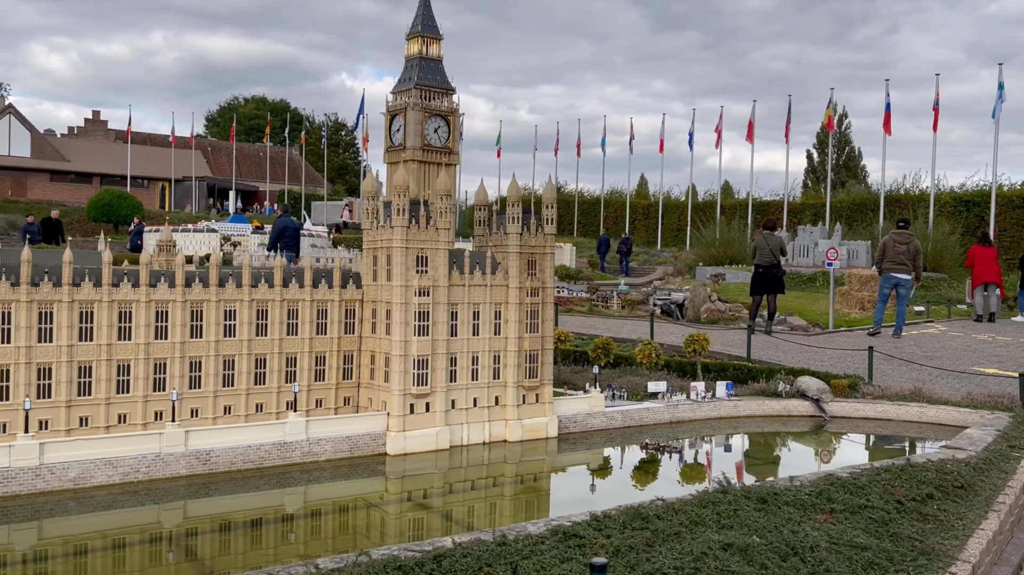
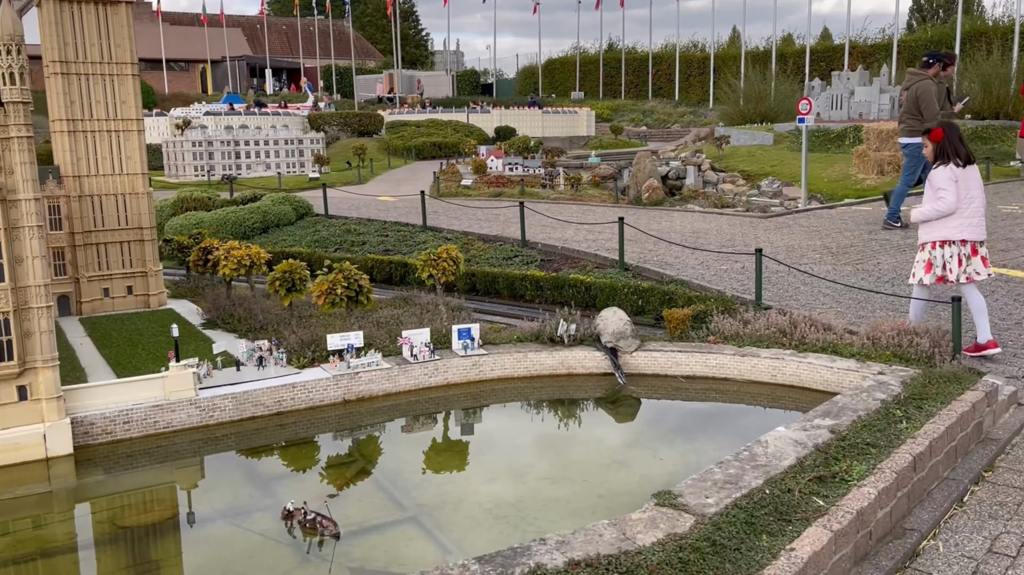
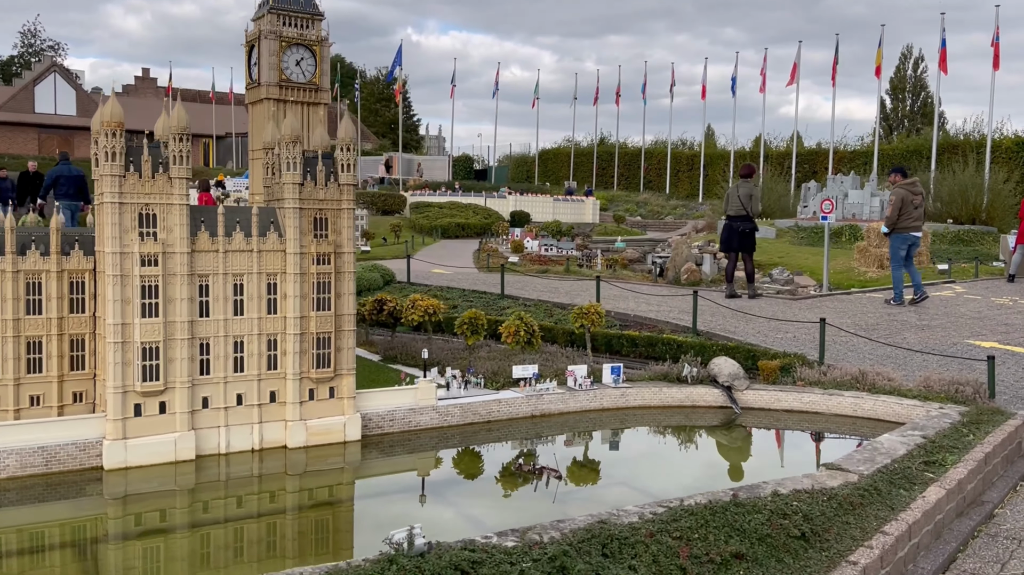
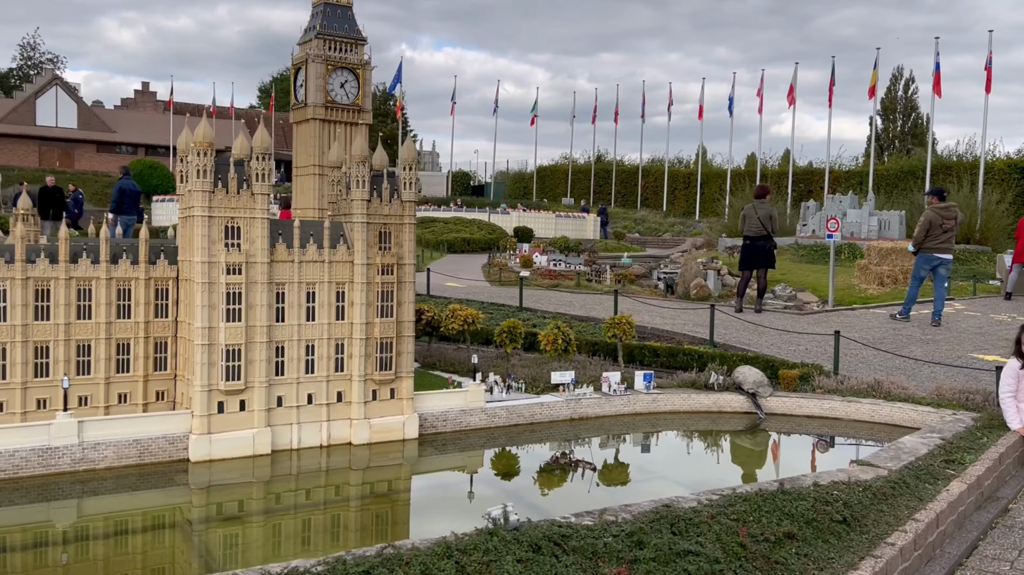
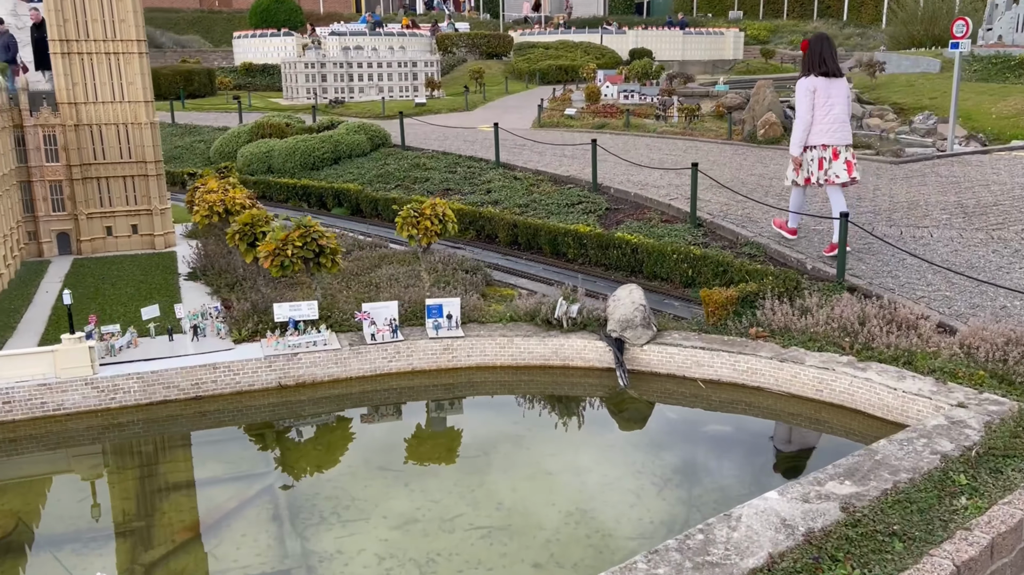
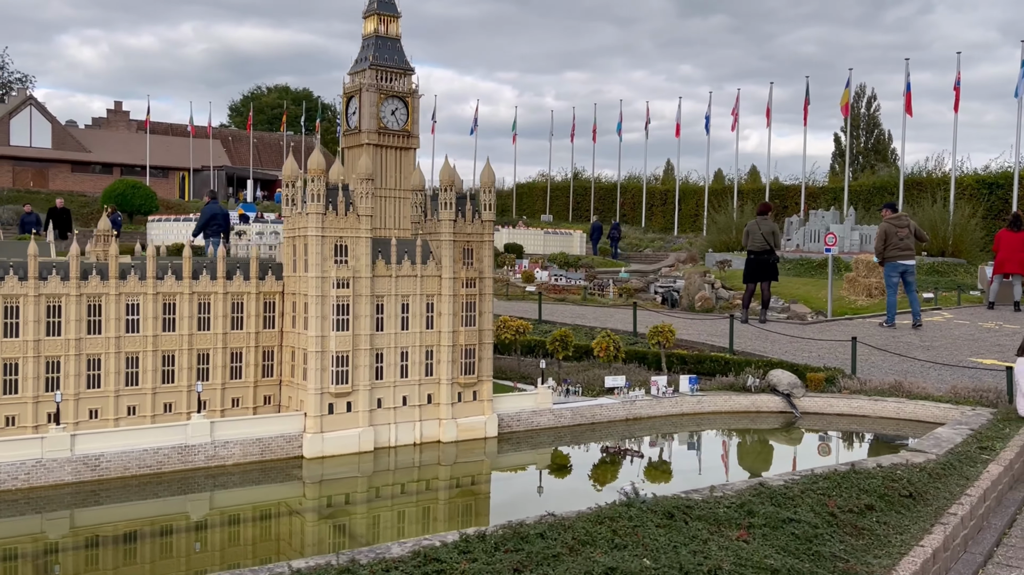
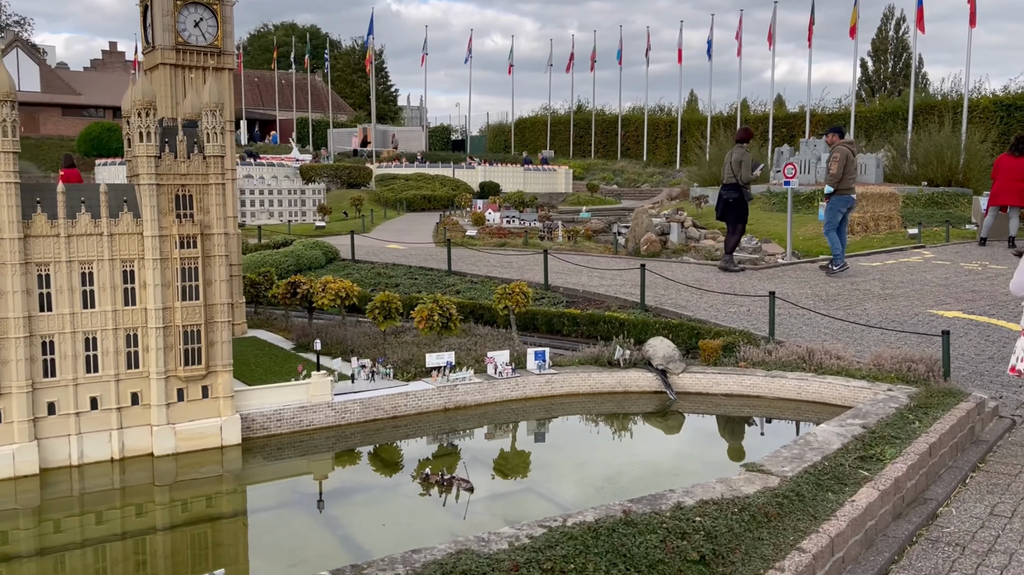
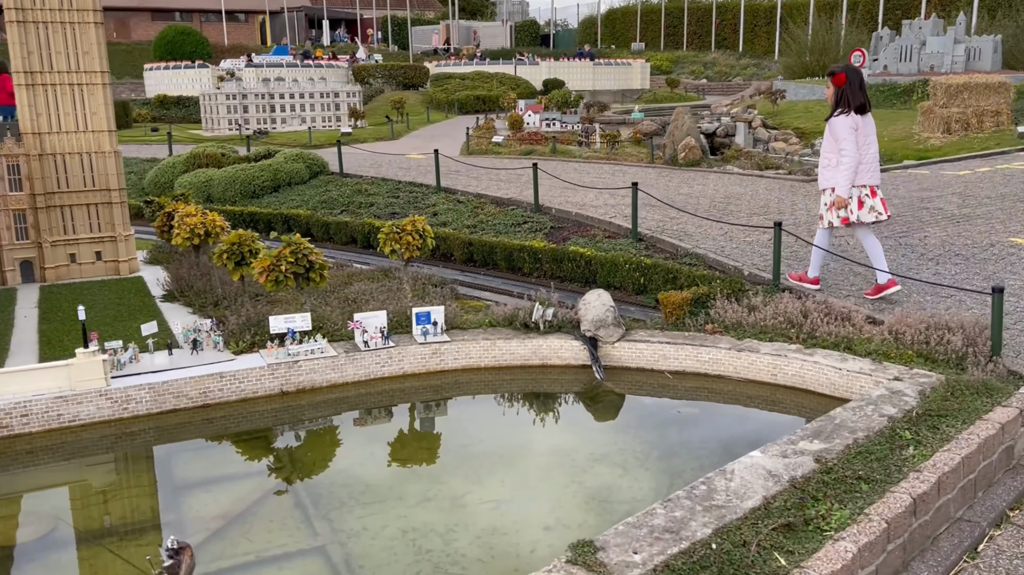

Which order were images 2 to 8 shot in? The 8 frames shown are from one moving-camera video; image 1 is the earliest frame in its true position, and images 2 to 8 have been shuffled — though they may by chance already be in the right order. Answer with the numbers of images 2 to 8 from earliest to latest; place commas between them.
6, 4, 3, 7, 2, 8, 5
